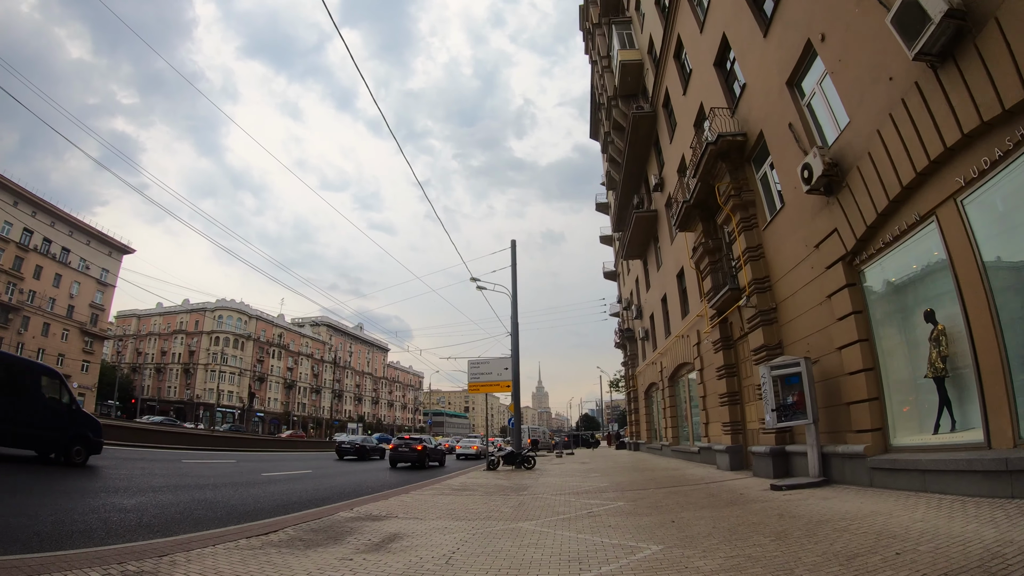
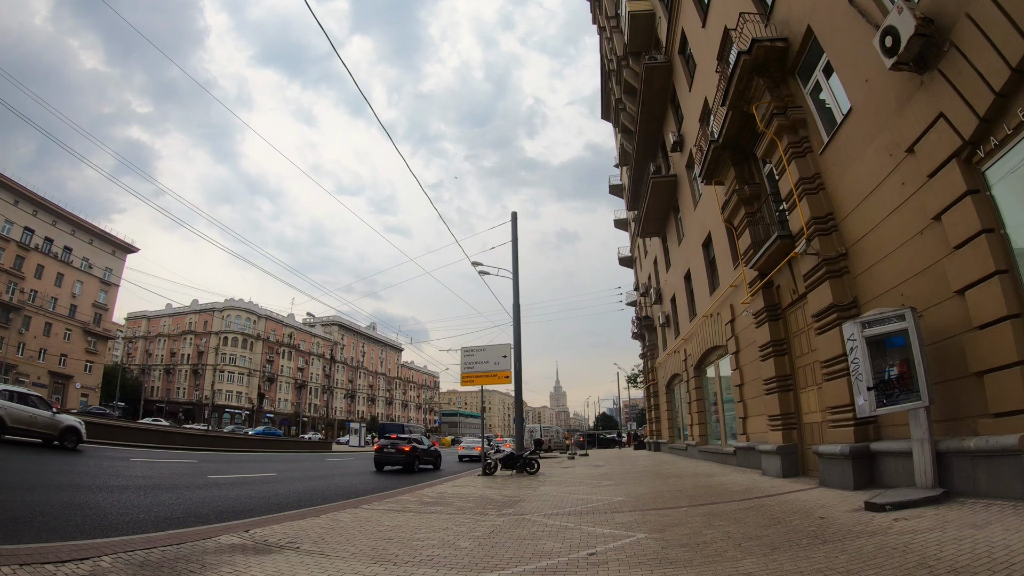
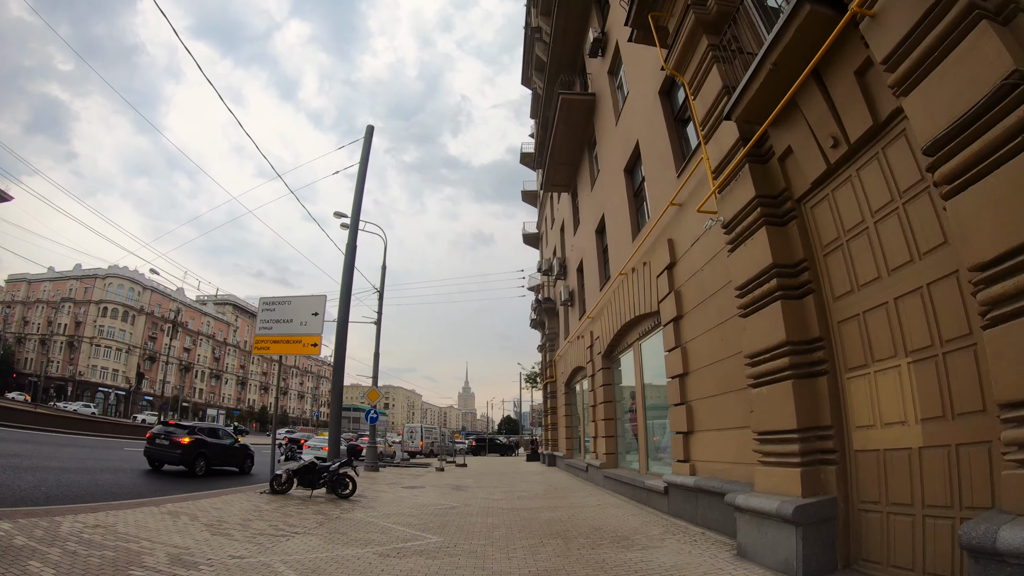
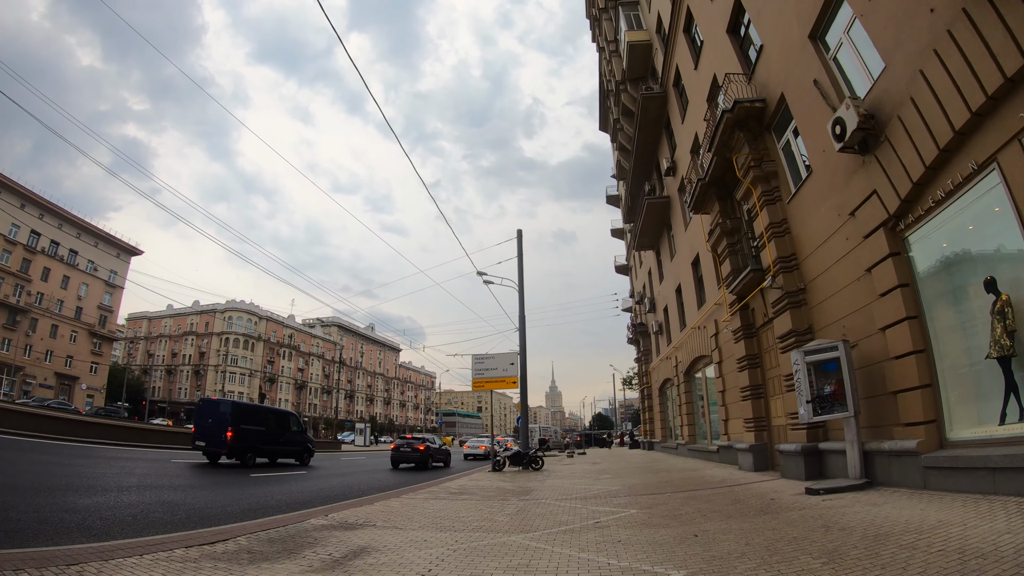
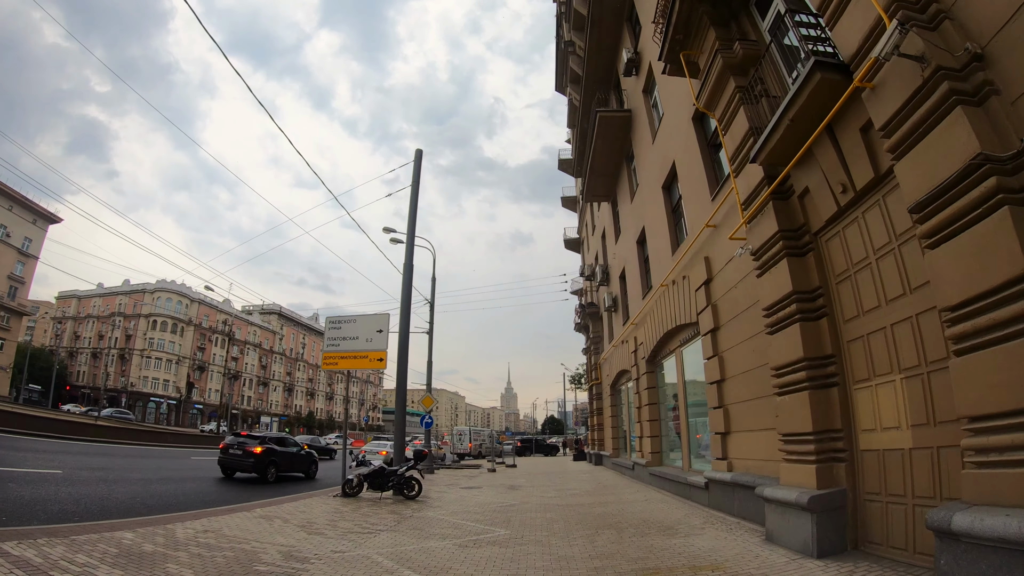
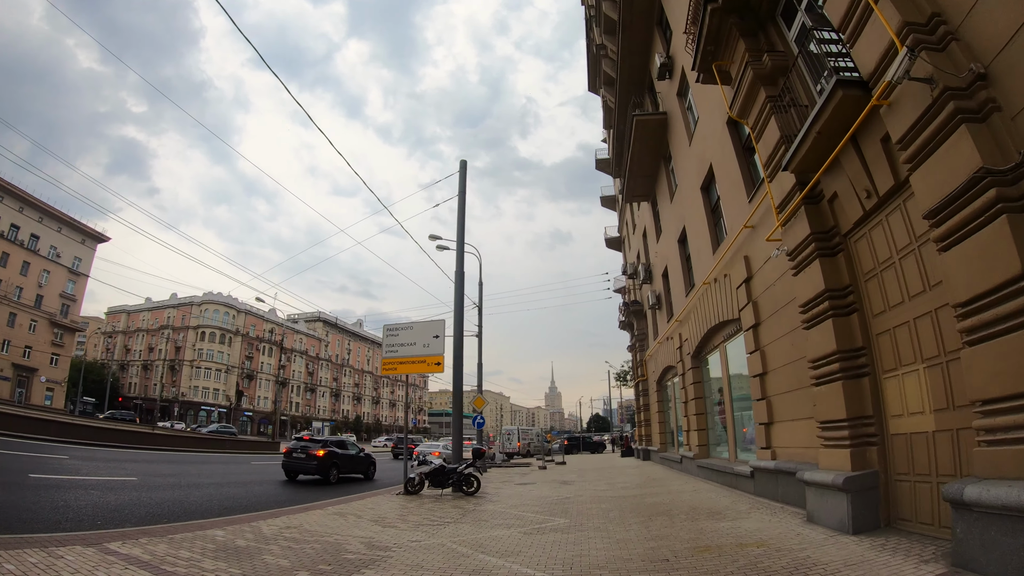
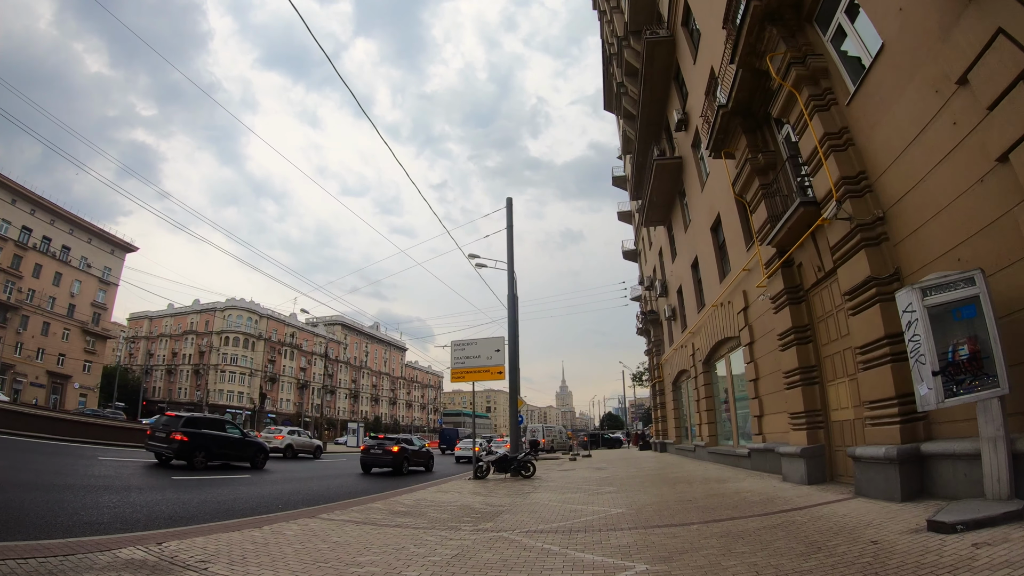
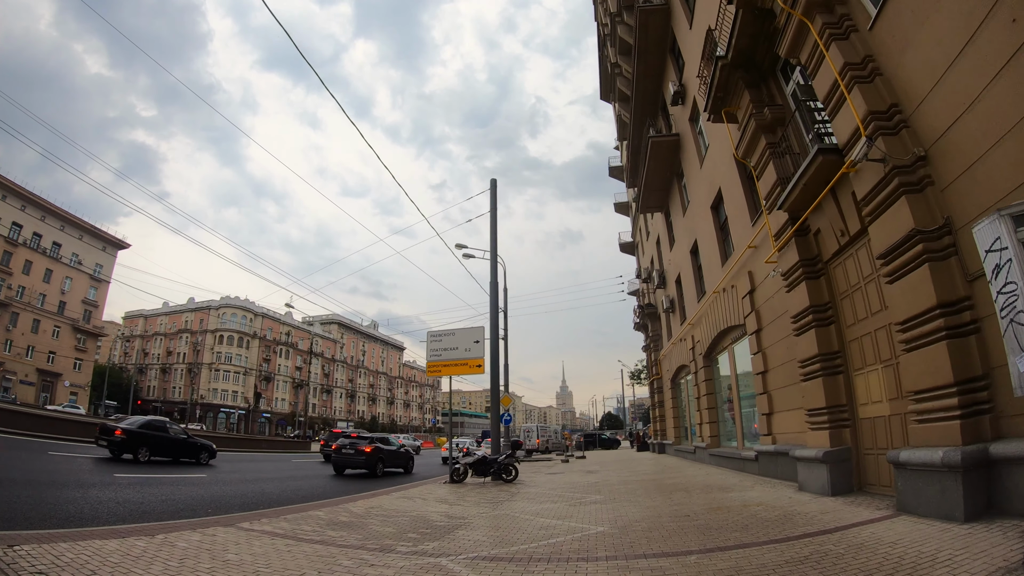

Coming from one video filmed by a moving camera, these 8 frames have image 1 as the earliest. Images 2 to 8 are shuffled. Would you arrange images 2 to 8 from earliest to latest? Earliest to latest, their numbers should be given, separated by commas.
4, 2, 7, 8, 6, 5, 3
